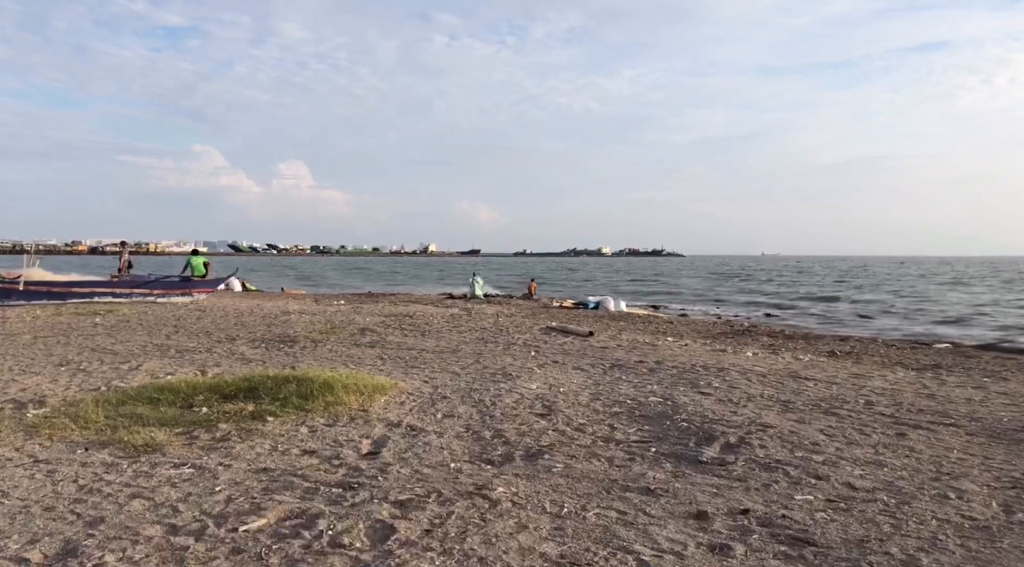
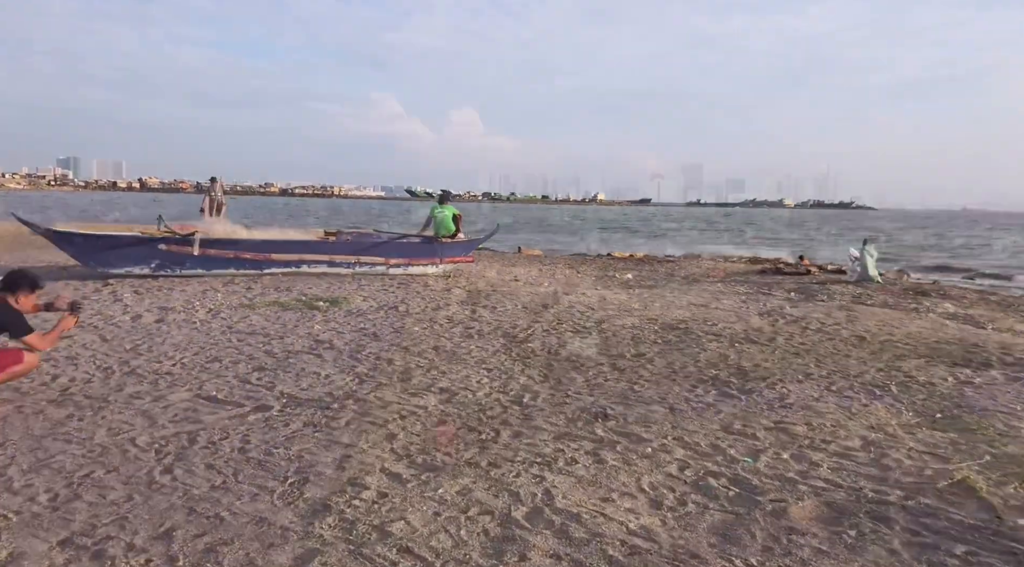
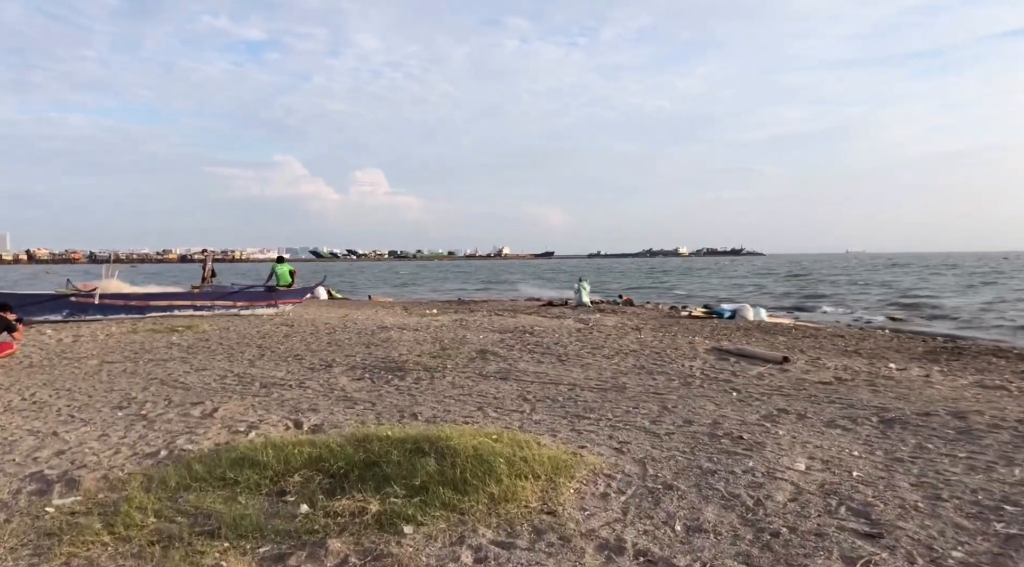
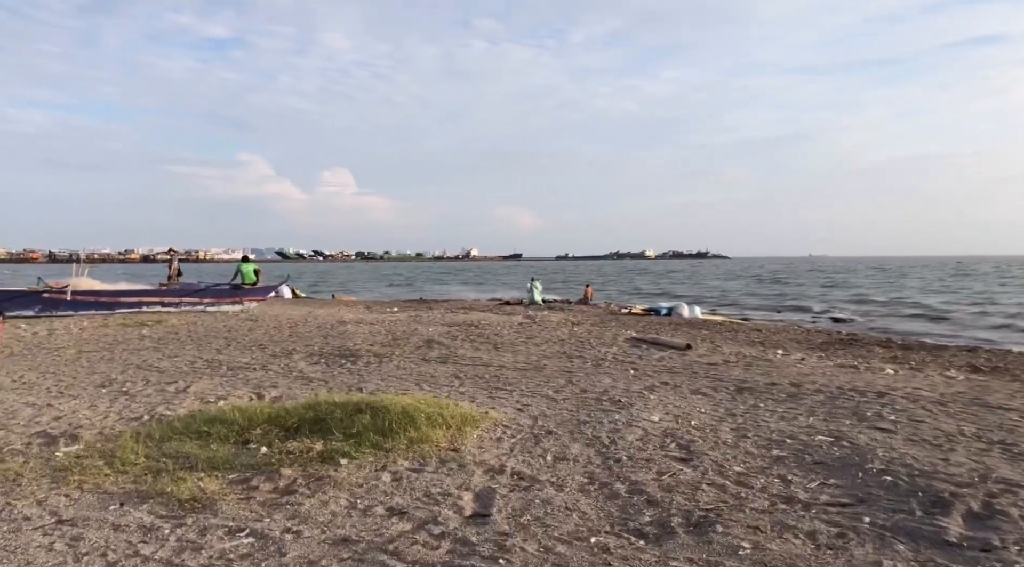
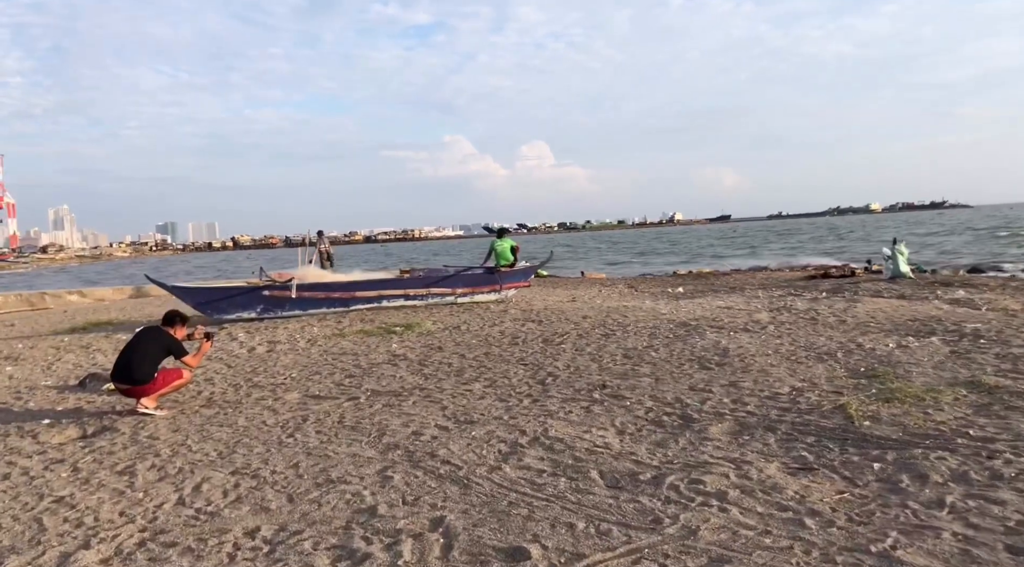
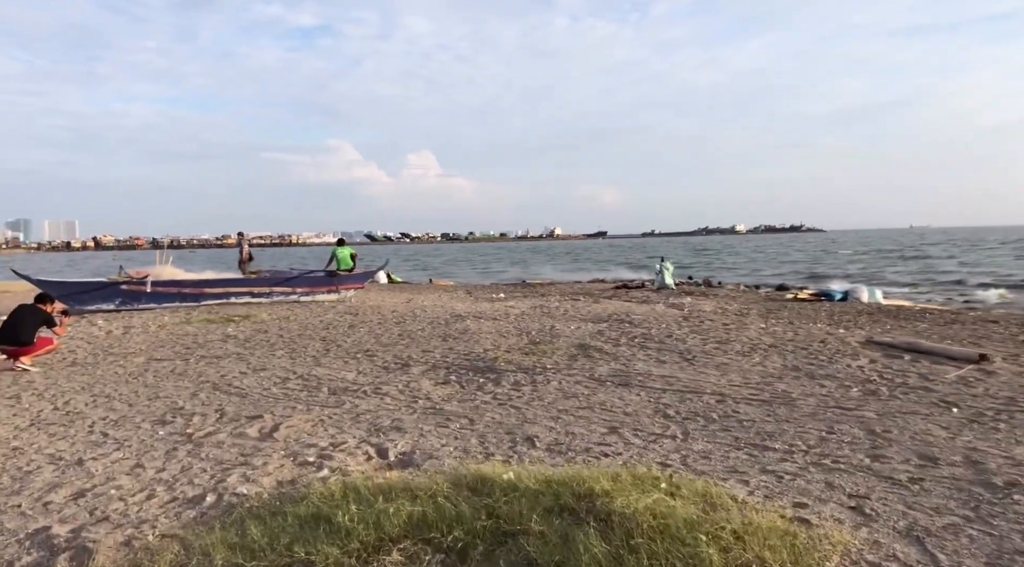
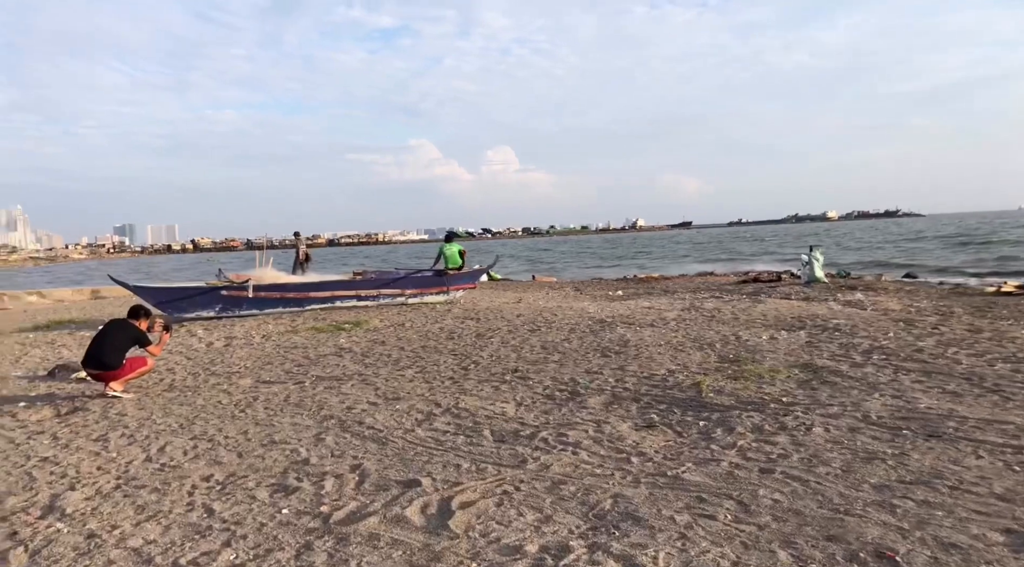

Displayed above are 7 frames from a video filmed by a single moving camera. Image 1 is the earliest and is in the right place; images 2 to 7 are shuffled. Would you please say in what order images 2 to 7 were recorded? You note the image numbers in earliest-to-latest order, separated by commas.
4, 3, 6, 7, 5, 2
